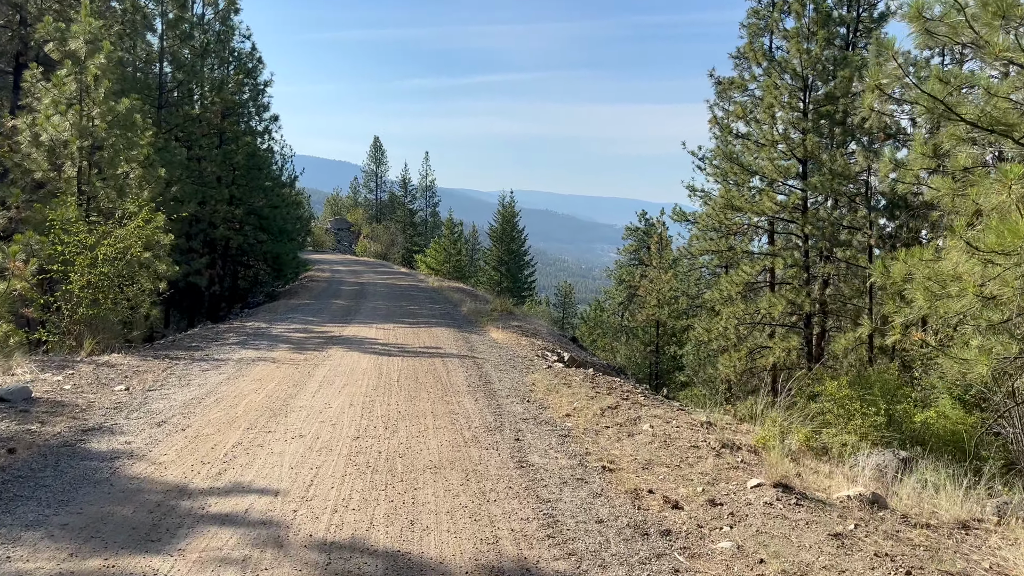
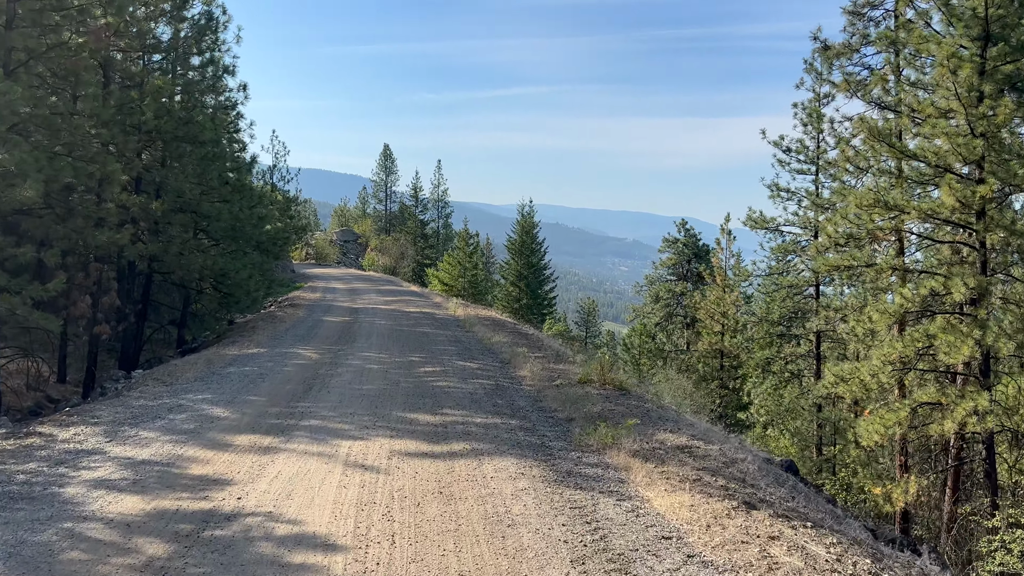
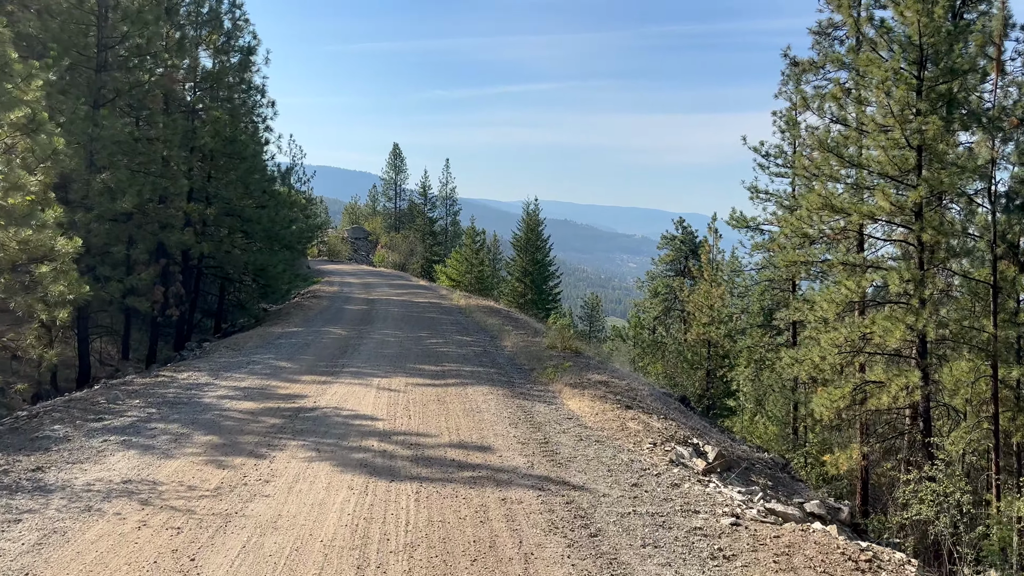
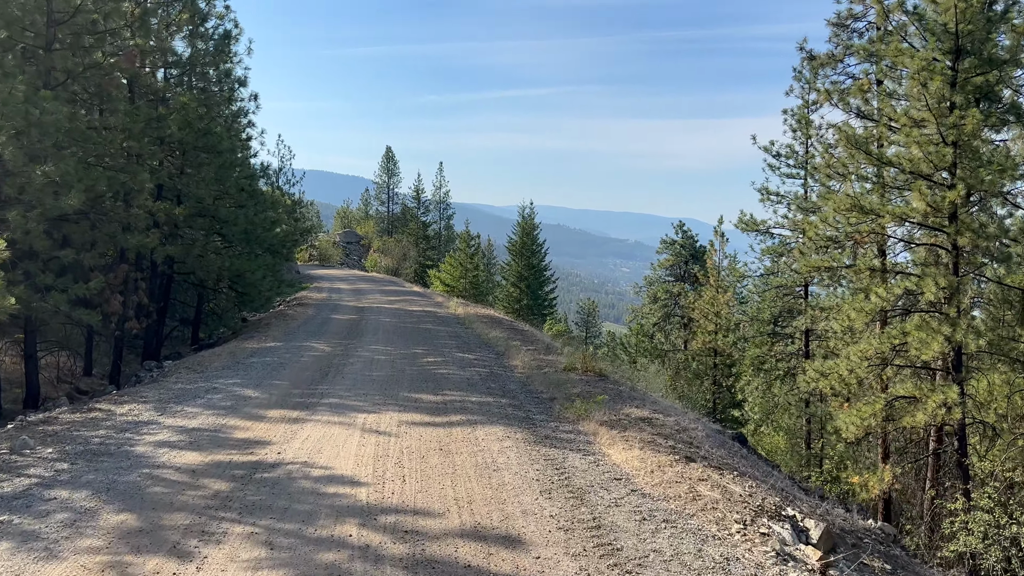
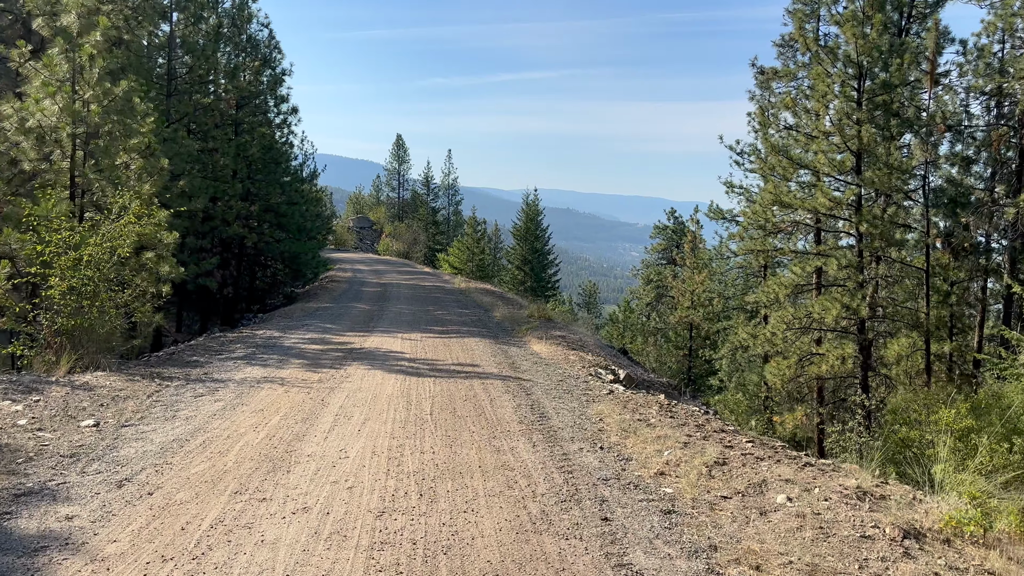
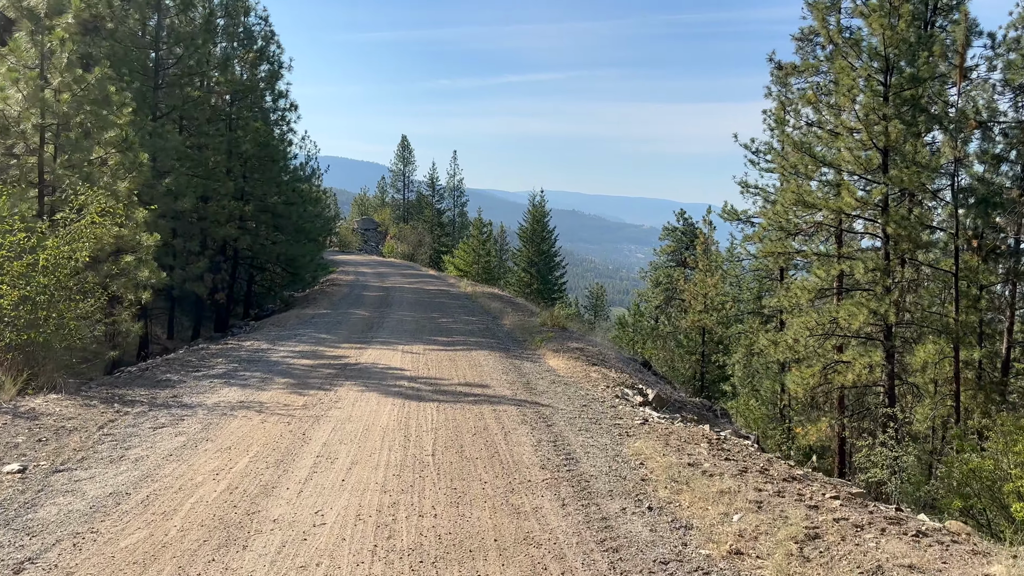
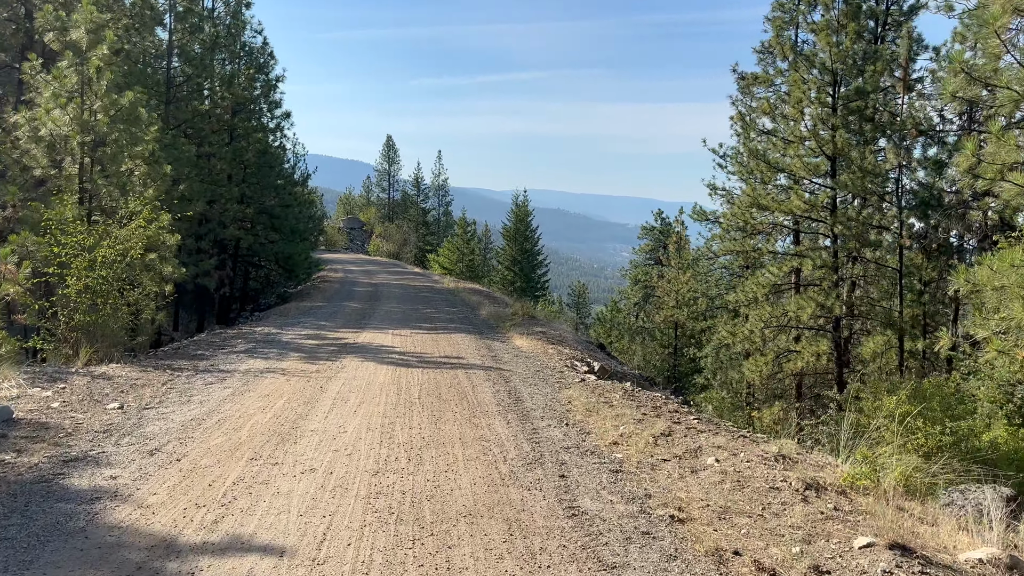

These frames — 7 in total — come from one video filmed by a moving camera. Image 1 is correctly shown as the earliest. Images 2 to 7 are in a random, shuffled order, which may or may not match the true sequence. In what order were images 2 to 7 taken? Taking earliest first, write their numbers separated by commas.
7, 5, 6, 3, 4, 2
